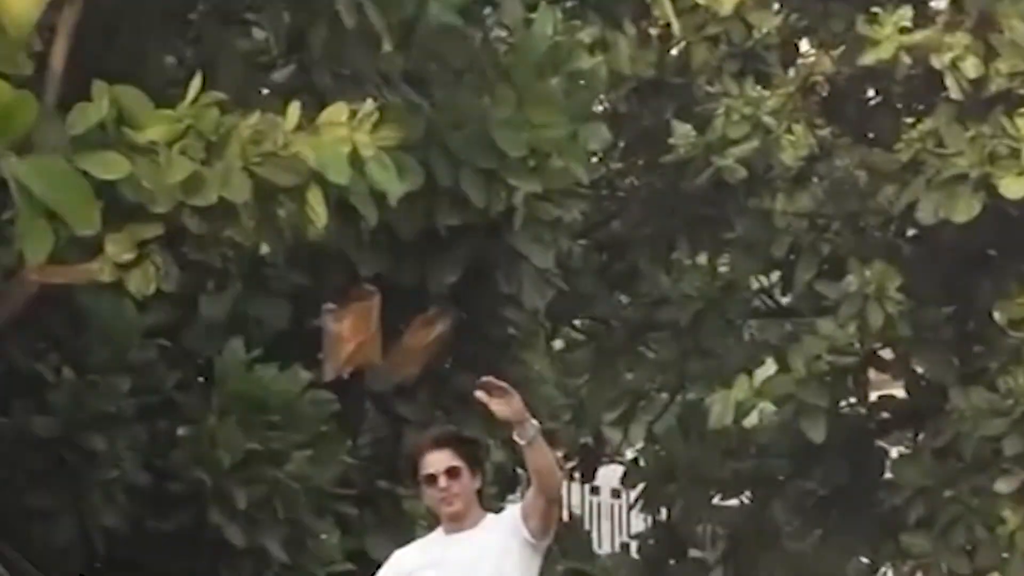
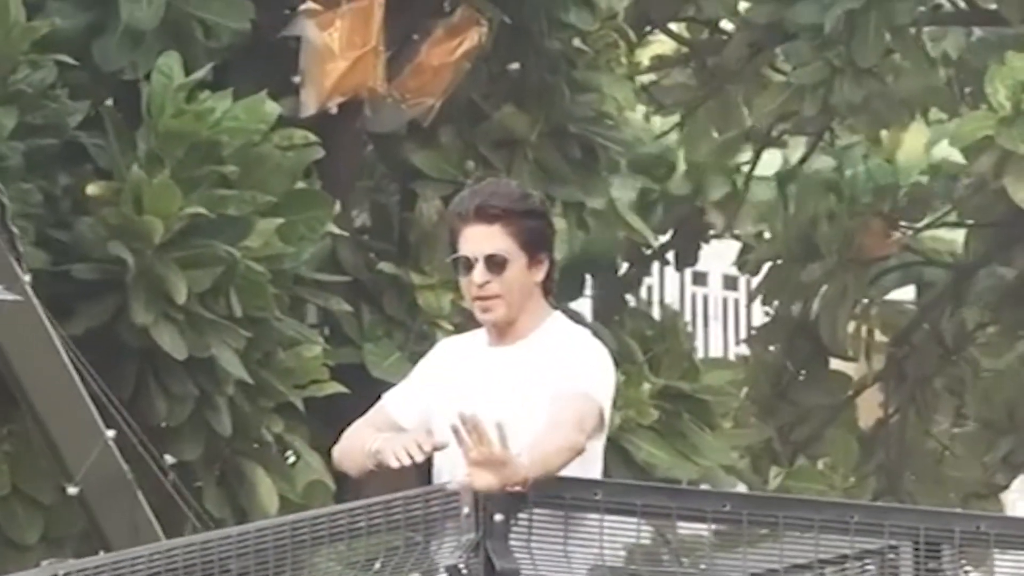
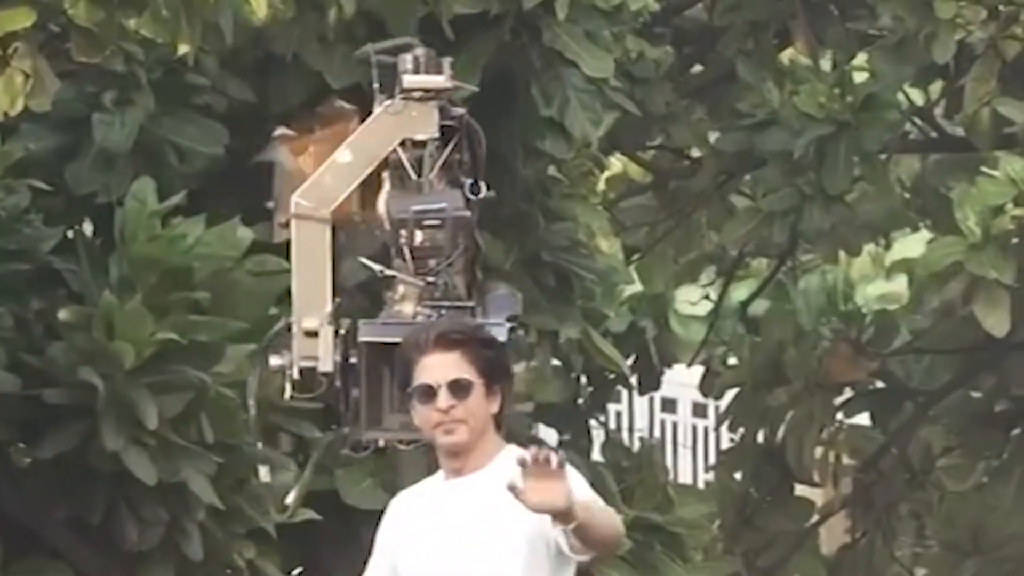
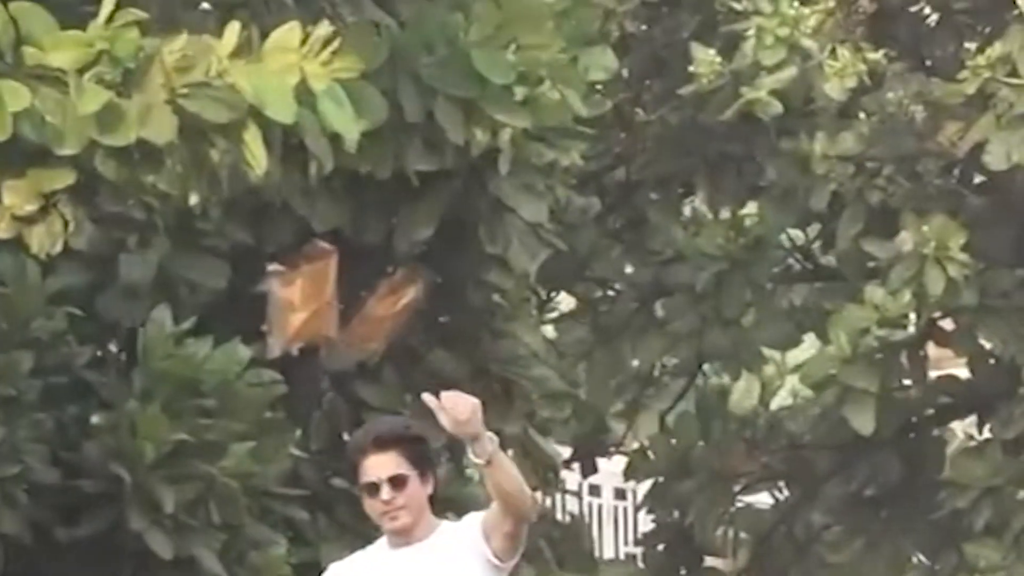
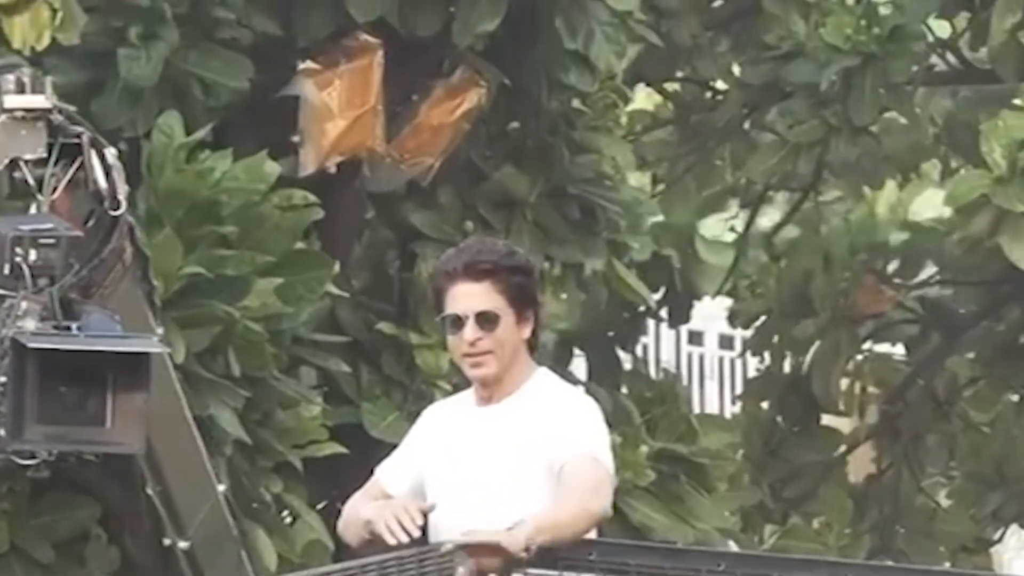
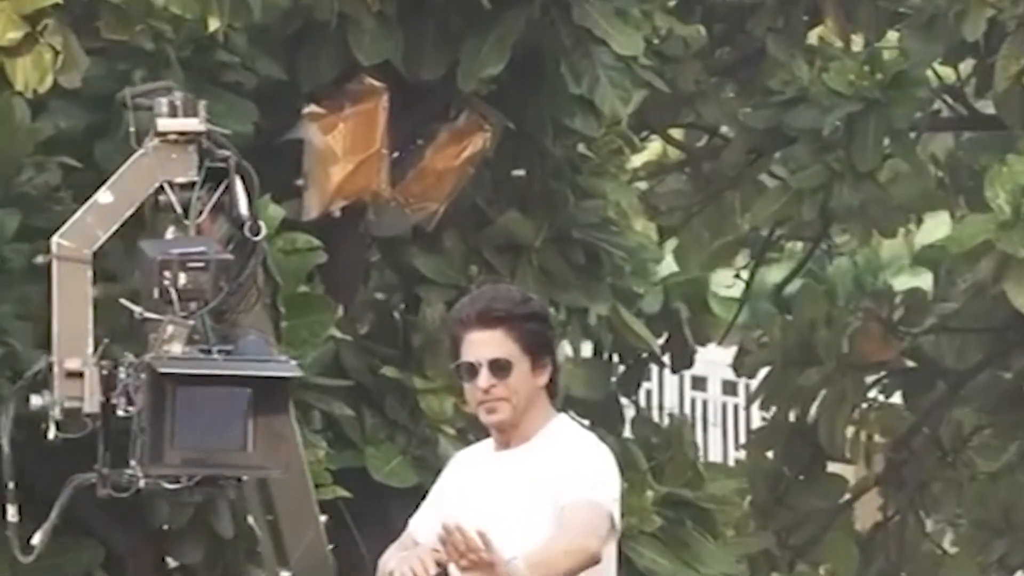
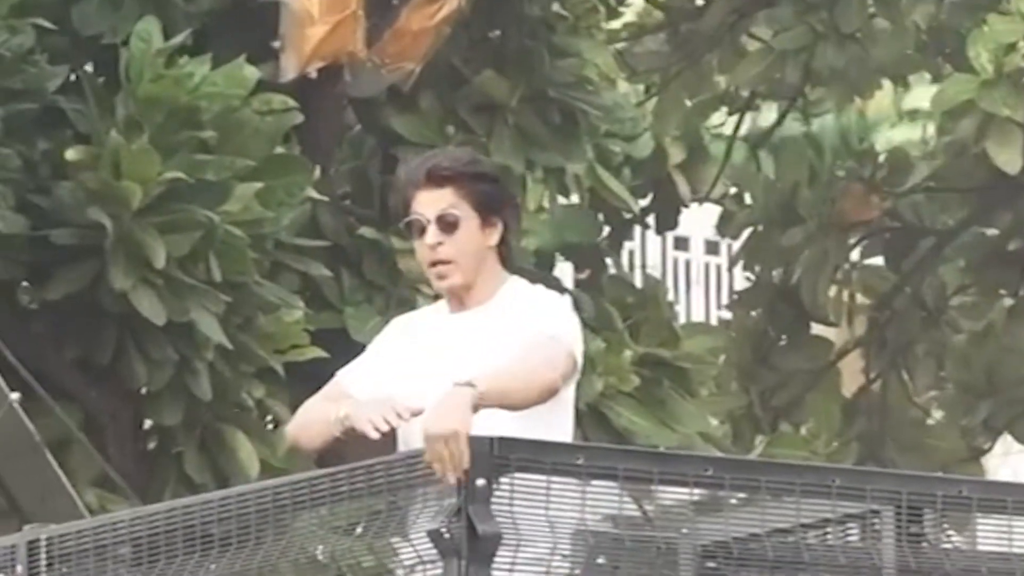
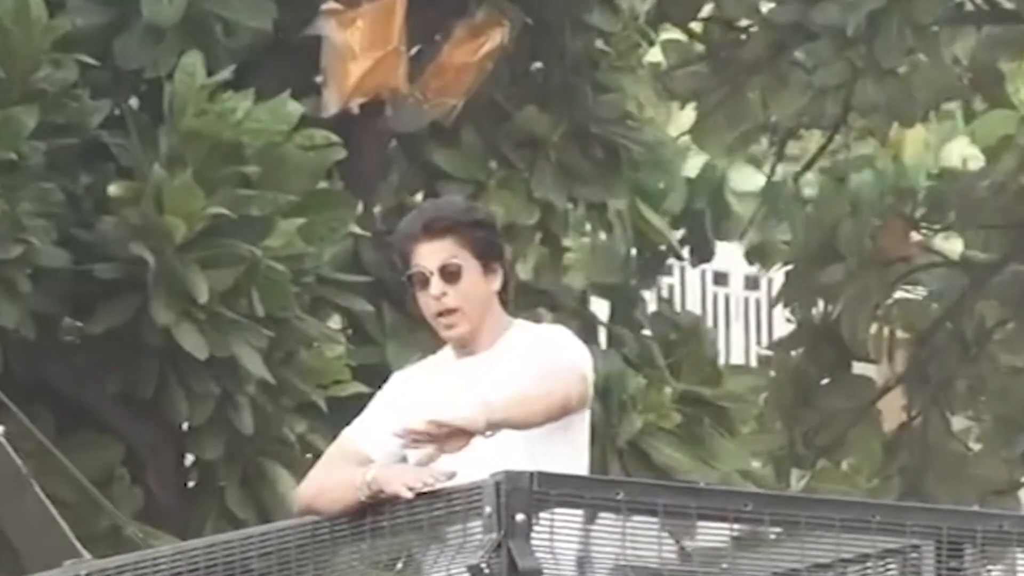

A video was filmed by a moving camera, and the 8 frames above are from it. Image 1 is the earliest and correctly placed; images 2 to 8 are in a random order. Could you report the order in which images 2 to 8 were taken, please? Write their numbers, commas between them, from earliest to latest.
4, 8, 7, 2, 5, 6, 3
